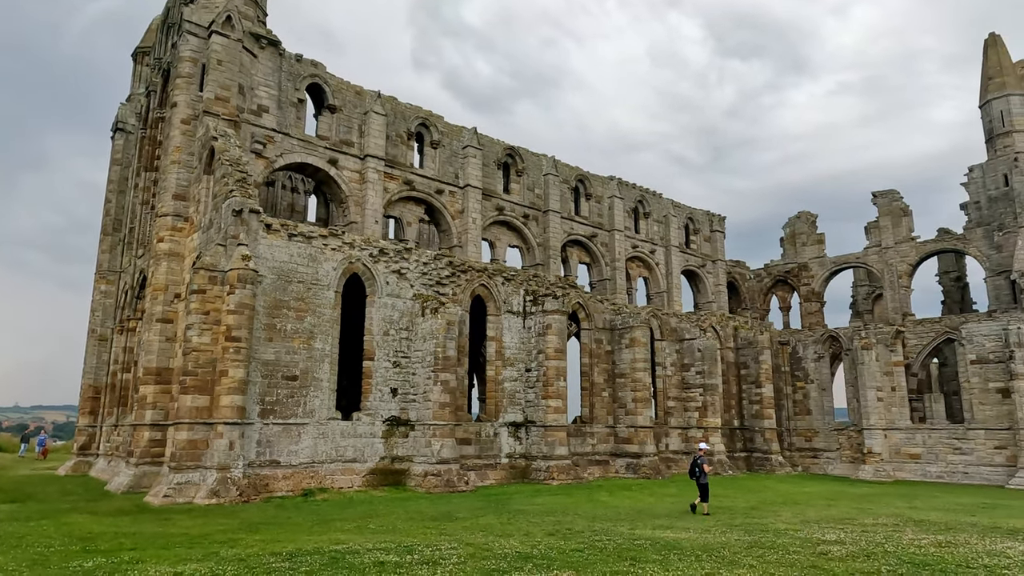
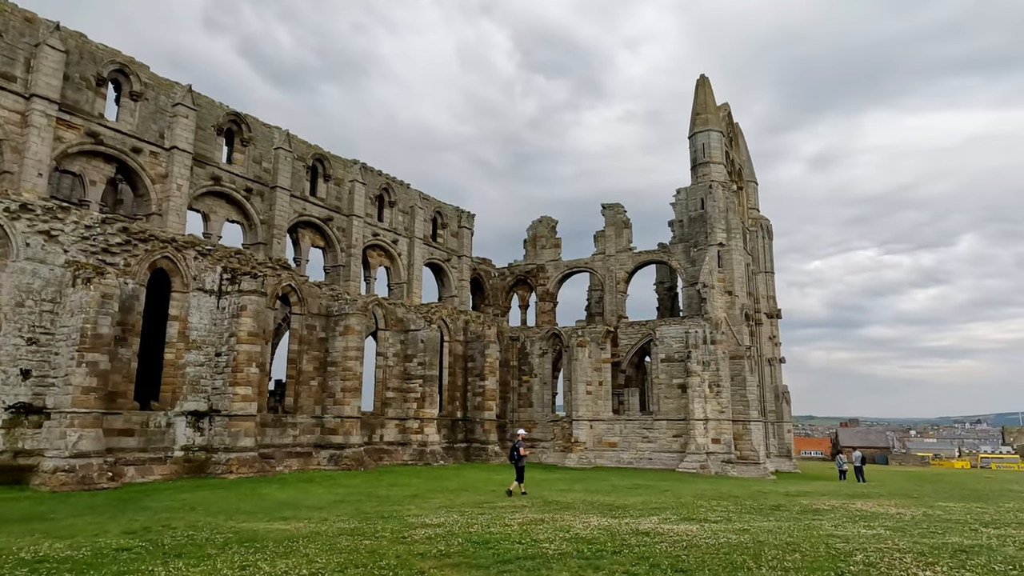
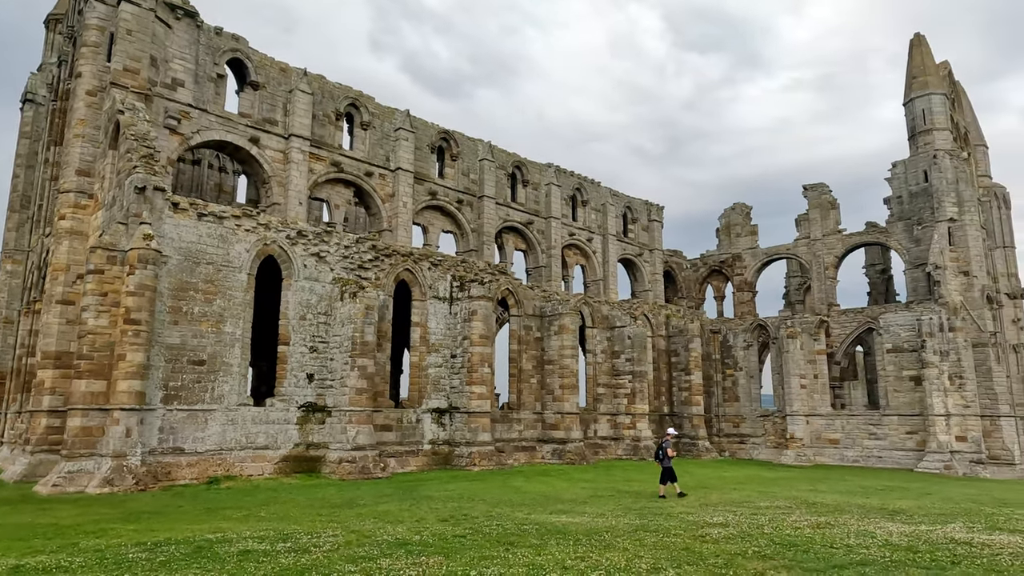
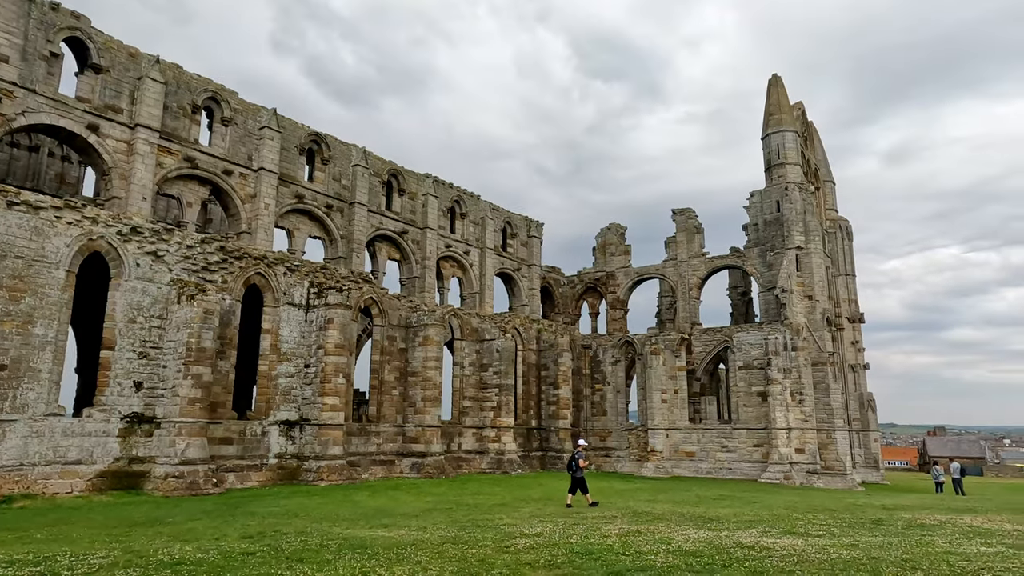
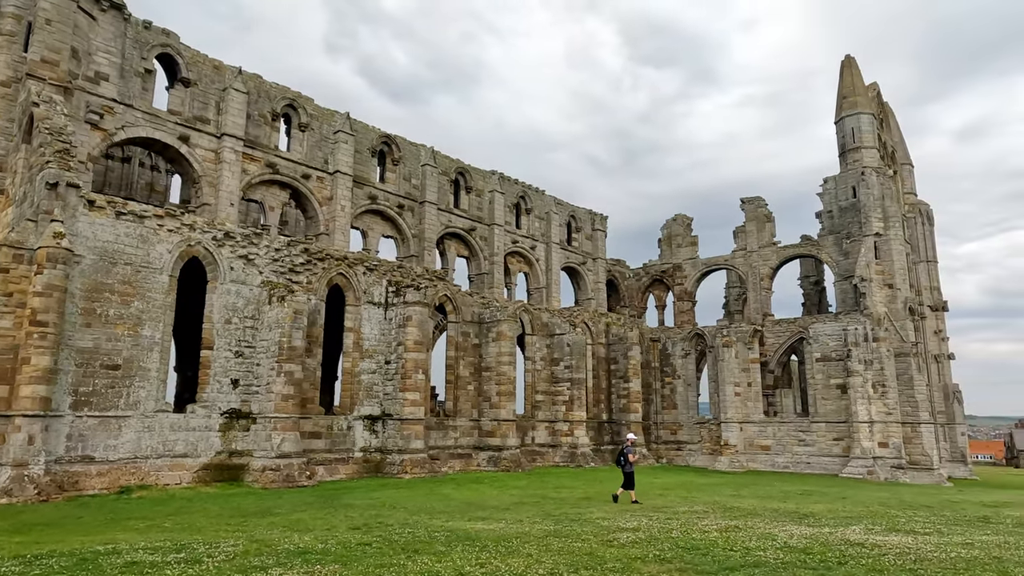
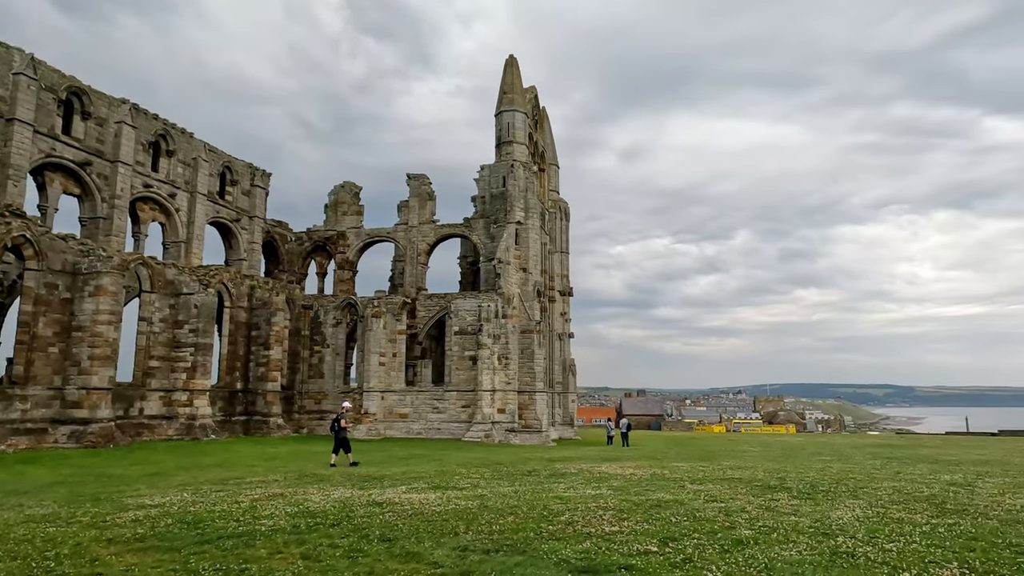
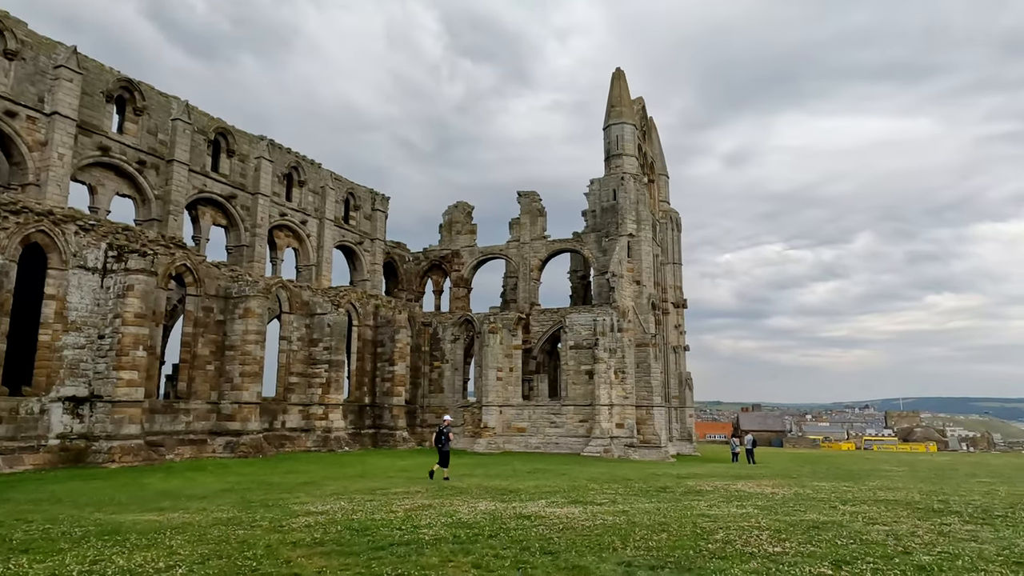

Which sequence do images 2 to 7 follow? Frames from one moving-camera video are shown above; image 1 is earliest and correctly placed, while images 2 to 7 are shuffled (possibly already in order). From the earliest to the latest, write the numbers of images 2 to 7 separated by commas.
3, 5, 4, 2, 7, 6
